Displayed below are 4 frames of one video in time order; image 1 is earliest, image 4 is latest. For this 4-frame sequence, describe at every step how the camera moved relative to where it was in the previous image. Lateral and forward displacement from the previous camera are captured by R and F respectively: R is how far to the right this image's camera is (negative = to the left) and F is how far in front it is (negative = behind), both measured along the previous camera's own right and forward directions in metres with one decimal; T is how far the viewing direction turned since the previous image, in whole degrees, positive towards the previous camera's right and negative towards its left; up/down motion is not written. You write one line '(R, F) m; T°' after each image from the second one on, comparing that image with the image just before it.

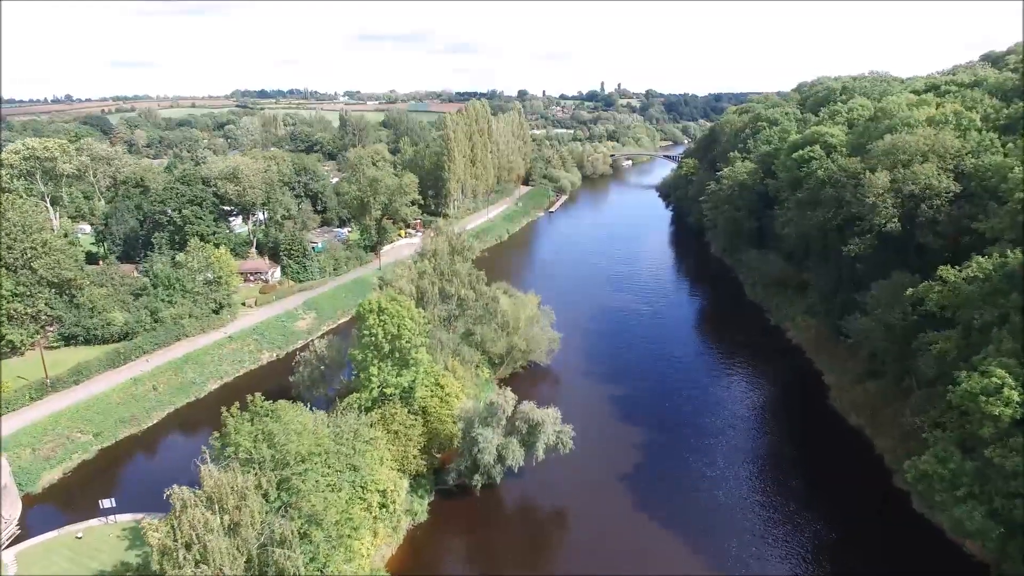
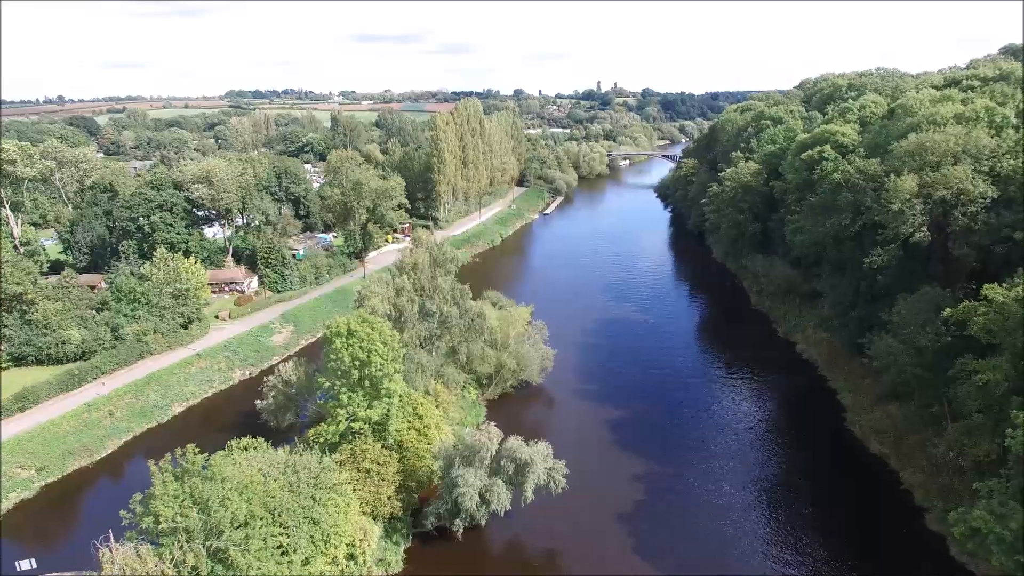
(+0.5, +2.7) m; 0°
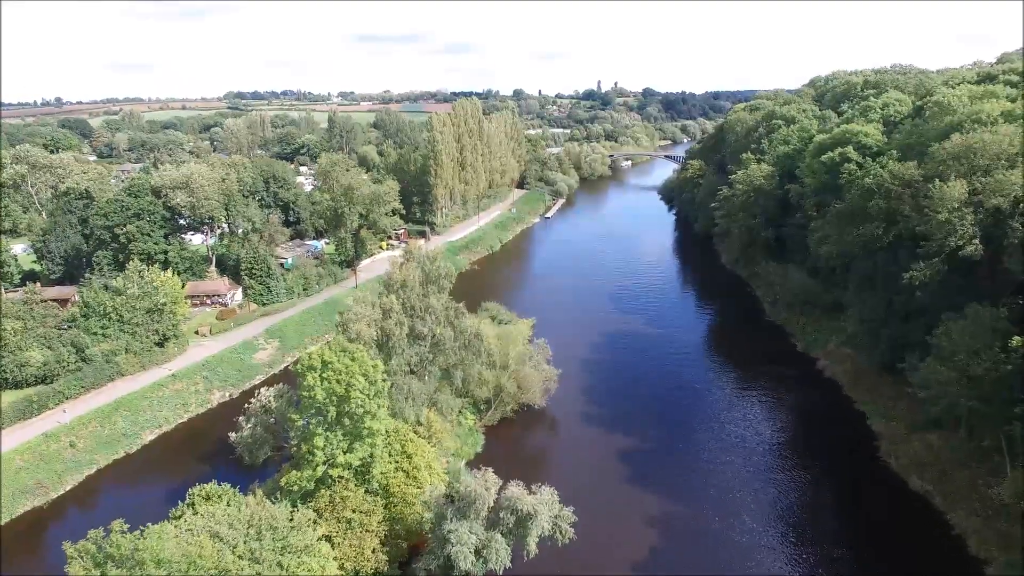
(0.0, +2.6) m; 0°
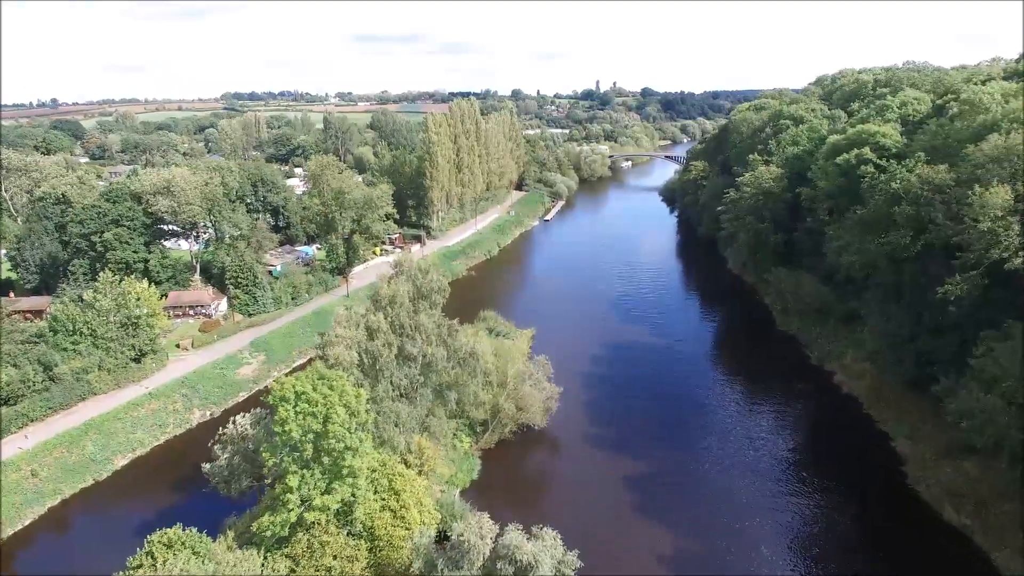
(0.0, +2.0) m; 0°
